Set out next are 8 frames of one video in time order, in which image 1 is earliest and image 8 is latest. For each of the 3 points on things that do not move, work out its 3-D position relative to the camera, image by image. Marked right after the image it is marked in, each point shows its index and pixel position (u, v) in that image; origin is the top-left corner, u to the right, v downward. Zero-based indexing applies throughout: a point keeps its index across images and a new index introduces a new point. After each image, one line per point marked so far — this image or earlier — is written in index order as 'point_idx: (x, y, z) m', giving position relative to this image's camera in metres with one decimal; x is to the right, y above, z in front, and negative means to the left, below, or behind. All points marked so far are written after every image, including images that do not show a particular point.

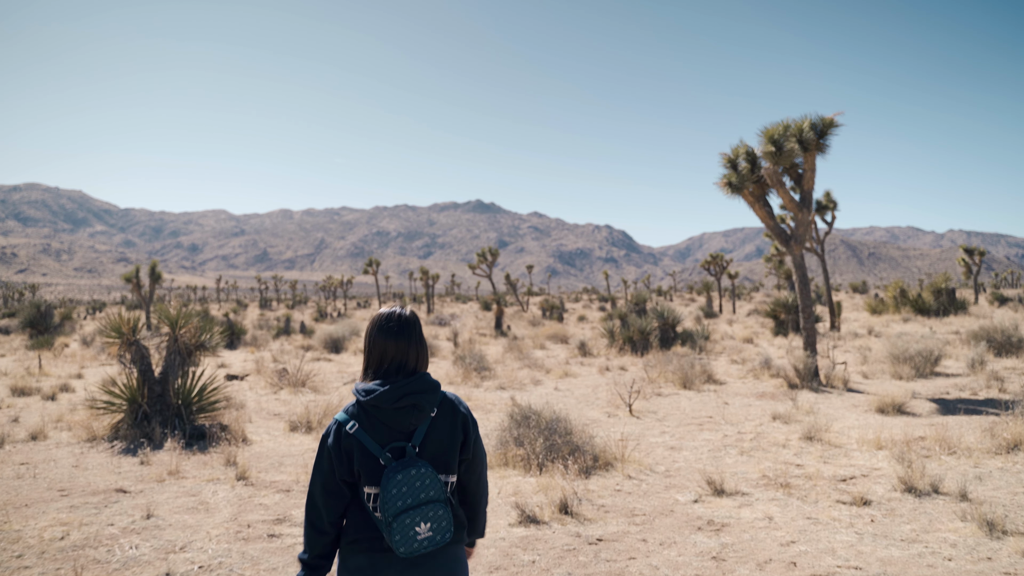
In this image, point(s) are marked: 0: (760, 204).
0: (+5.7, +1.9, +11.5) m
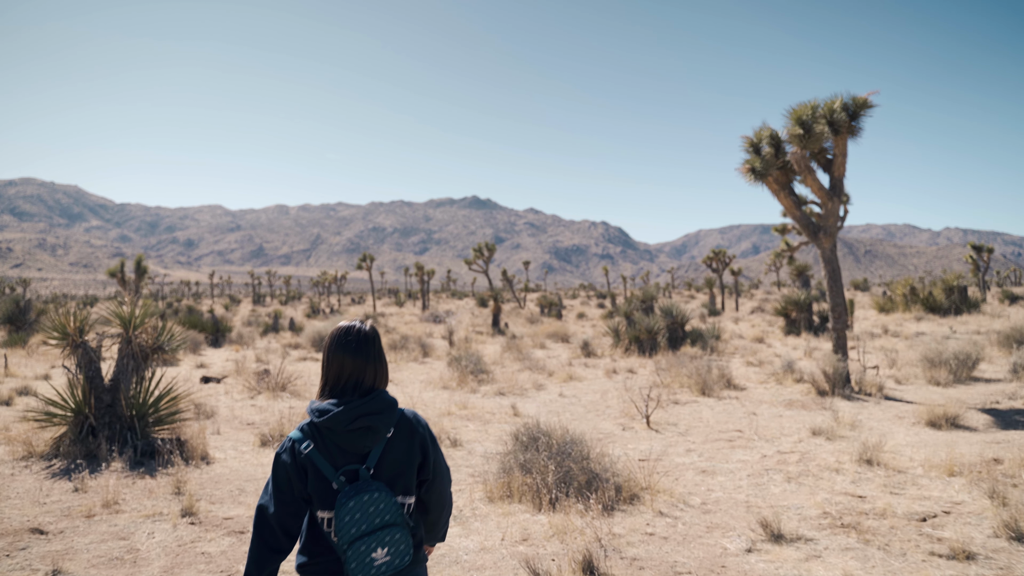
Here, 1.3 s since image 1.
0: (+5.8, +2.0, +10.5) m
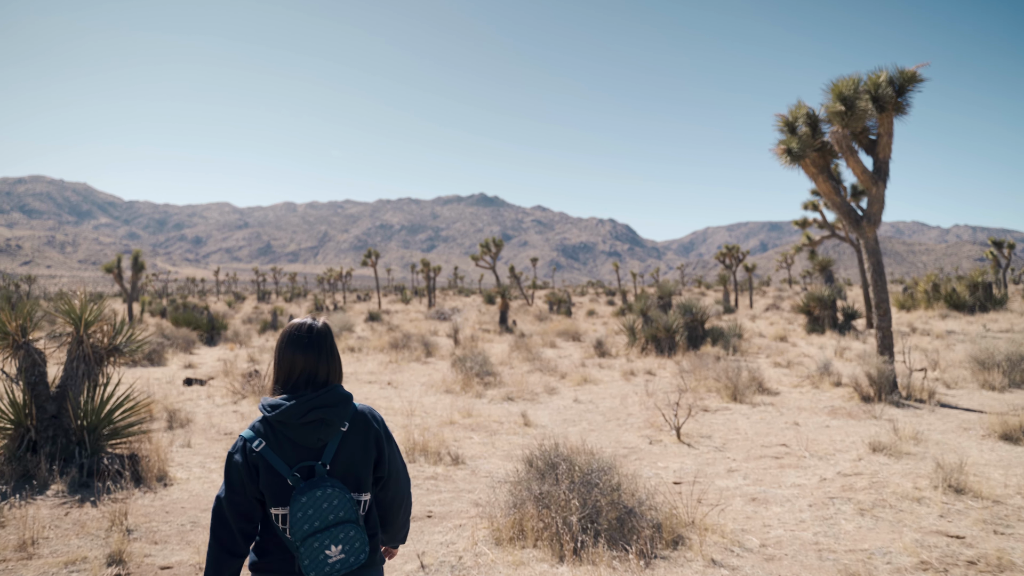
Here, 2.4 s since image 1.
0: (+5.9, +2.1, +9.5) m
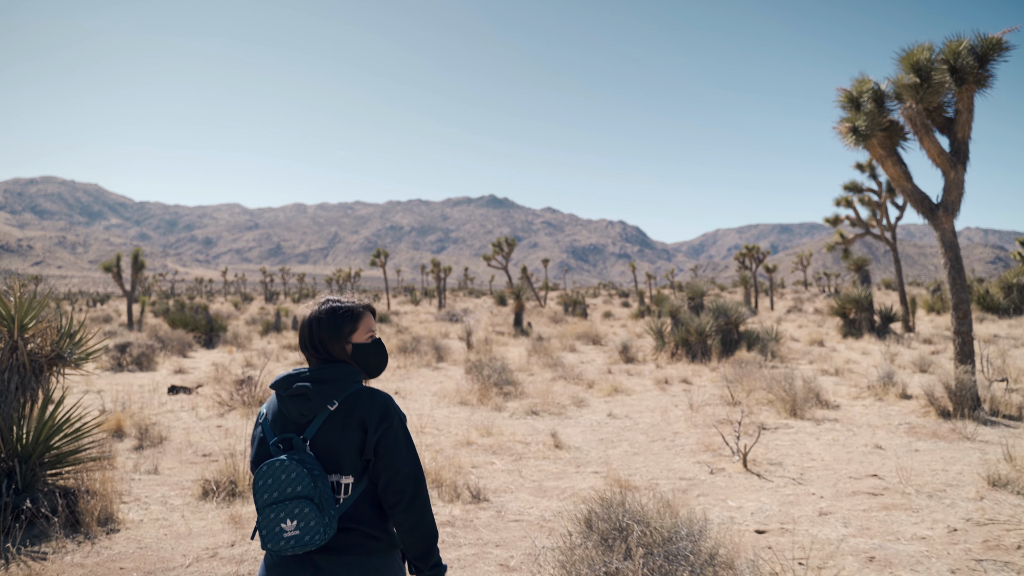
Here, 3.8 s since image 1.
0: (+6.3, +2.1, +8.3) m
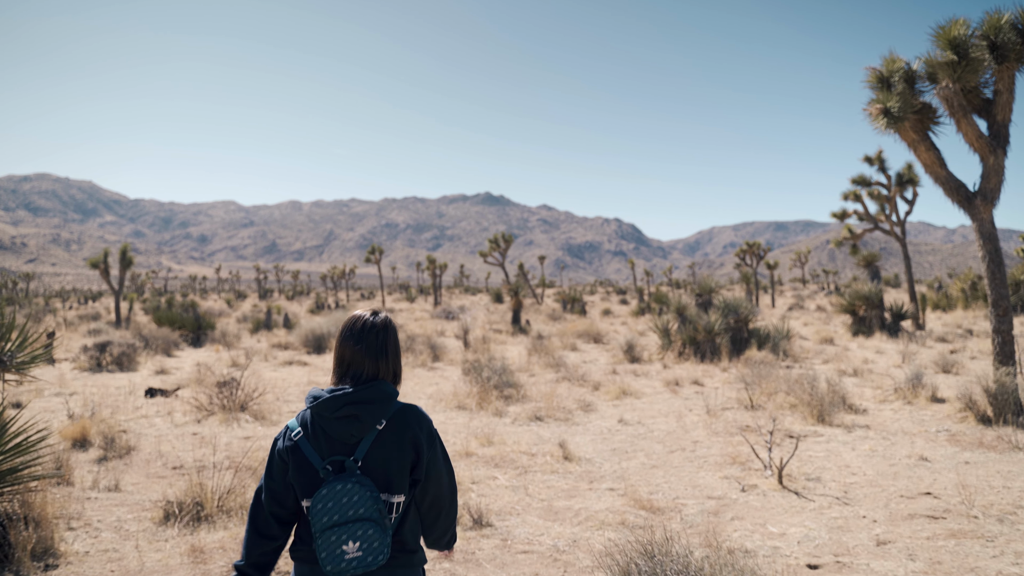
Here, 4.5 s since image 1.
0: (+6.3, +2.2, +7.6) m
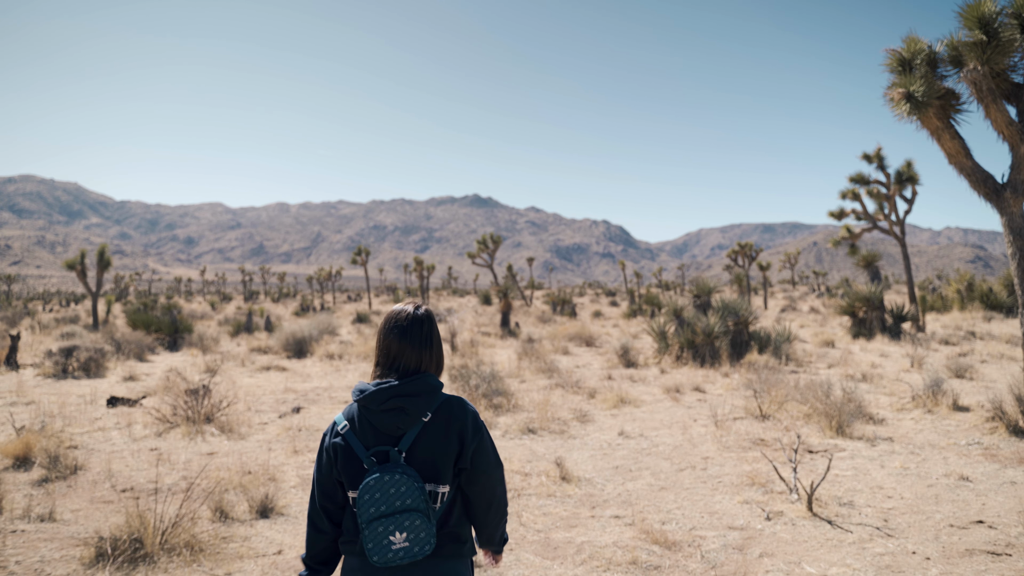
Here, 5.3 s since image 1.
0: (+6.2, +2.2, +7.1) m
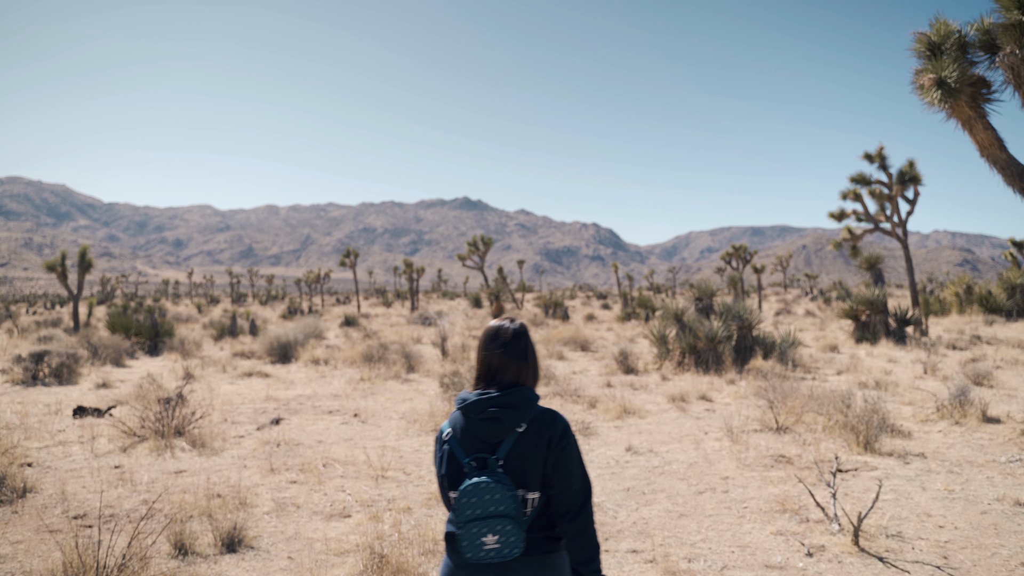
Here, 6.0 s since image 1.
0: (+6.2, +2.2, +6.6) m
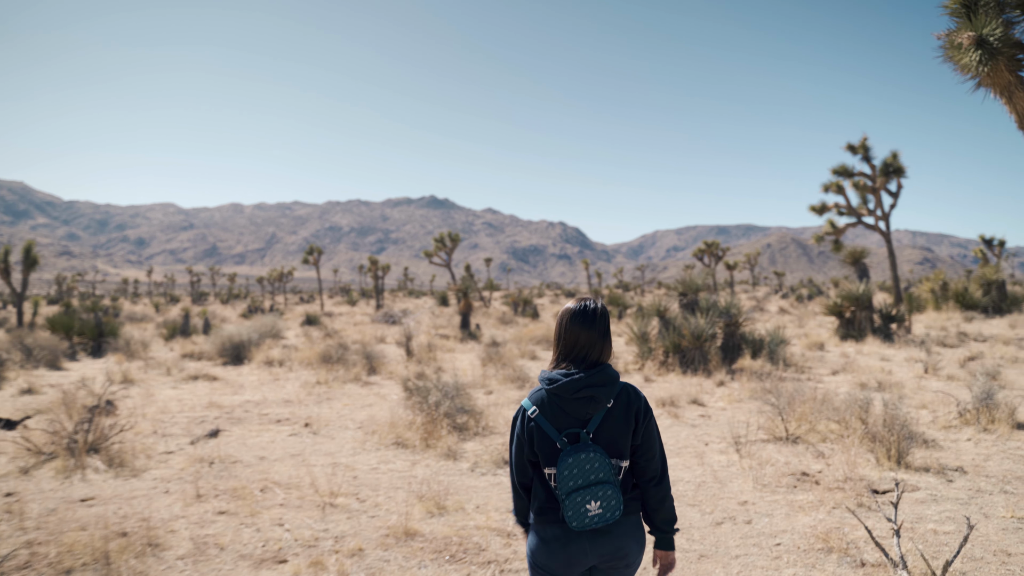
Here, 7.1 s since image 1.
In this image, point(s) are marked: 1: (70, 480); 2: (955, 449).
0: (+5.9, +2.3, +5.9) m
1: (-5.3, -2.3, +5.9) m
2: (+5.2, -1.8, +5.8) m
